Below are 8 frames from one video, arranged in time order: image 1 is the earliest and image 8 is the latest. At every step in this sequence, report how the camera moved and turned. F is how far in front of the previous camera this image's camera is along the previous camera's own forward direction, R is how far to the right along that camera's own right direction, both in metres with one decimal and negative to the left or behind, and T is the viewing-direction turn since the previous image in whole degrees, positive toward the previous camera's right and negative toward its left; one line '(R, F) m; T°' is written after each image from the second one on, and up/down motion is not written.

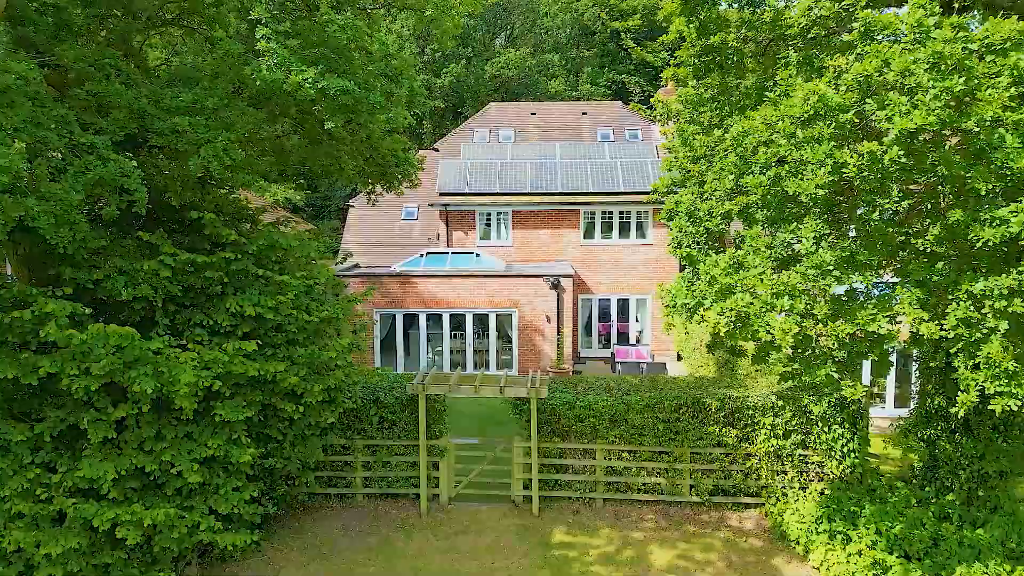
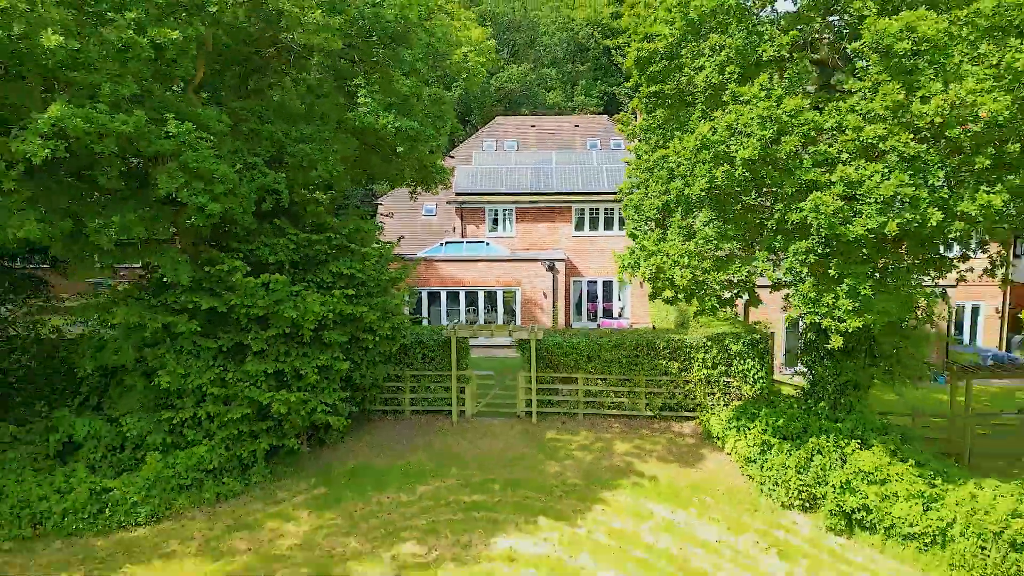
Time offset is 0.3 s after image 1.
(+0.2, -3.2) m; -2°
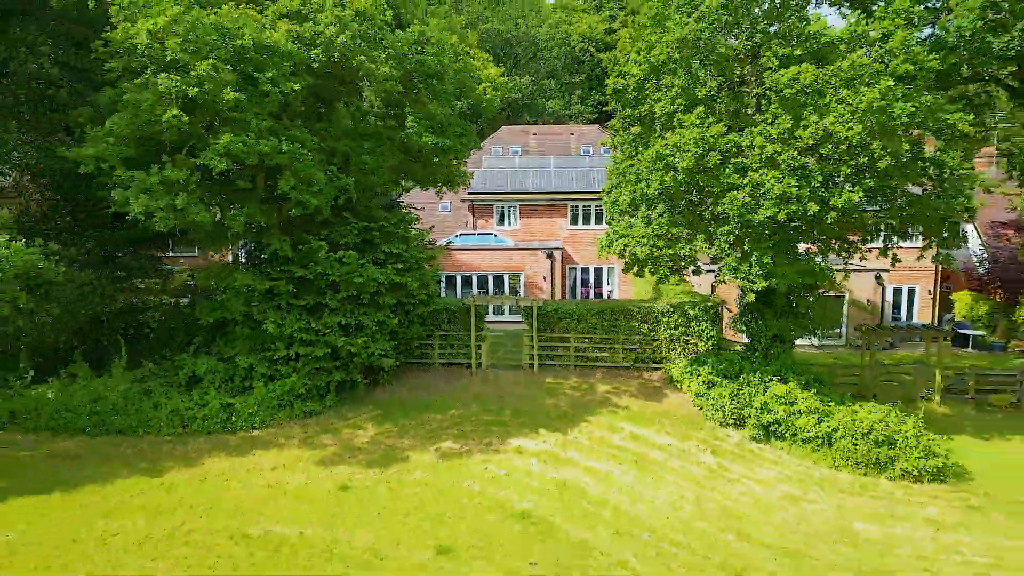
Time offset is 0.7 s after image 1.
(-0.2, -3.1) m; 0°
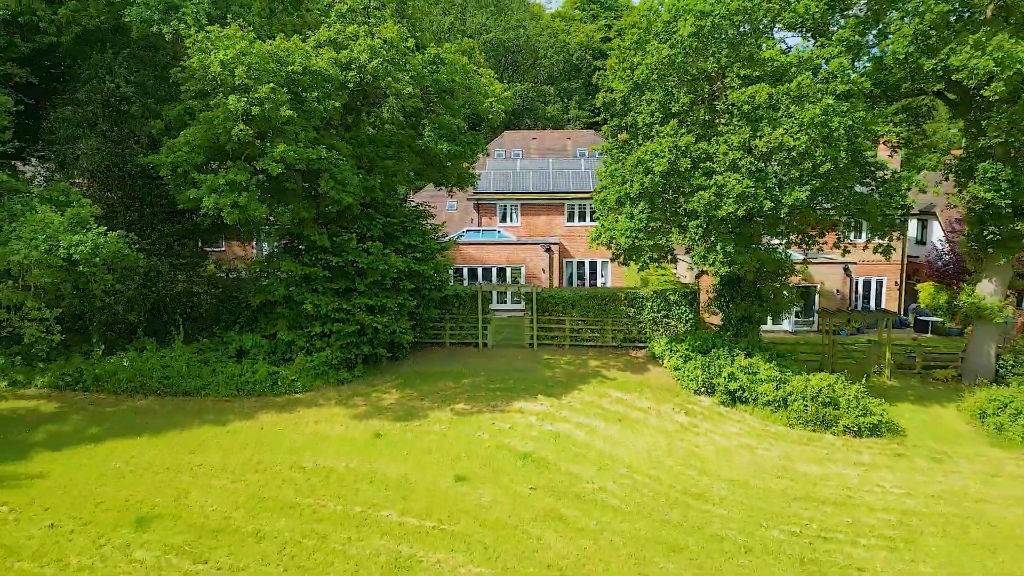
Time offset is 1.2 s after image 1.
(-0.1, -1.9) m; 0°
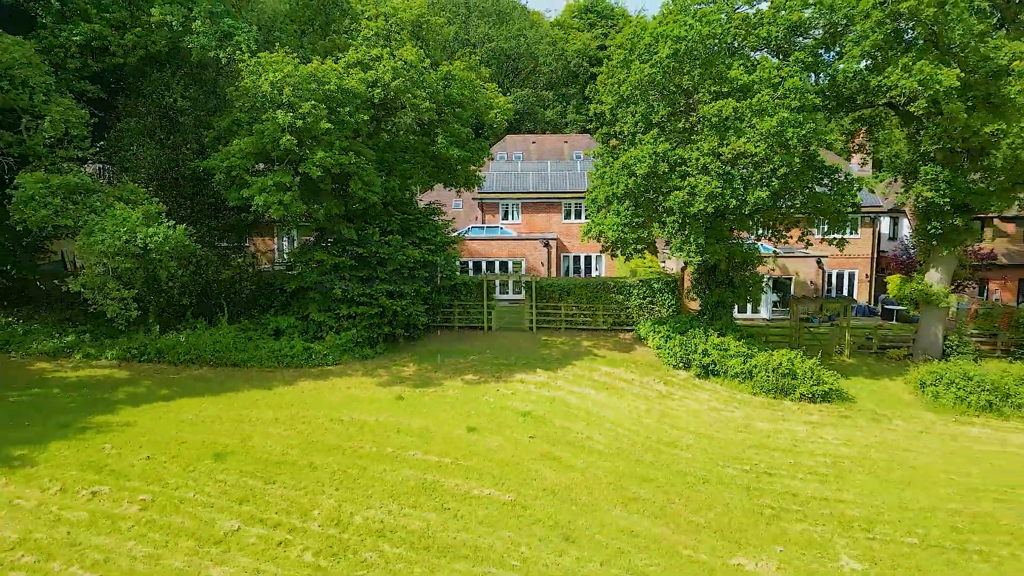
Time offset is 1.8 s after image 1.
(-0.1, -2.0) m; 0°
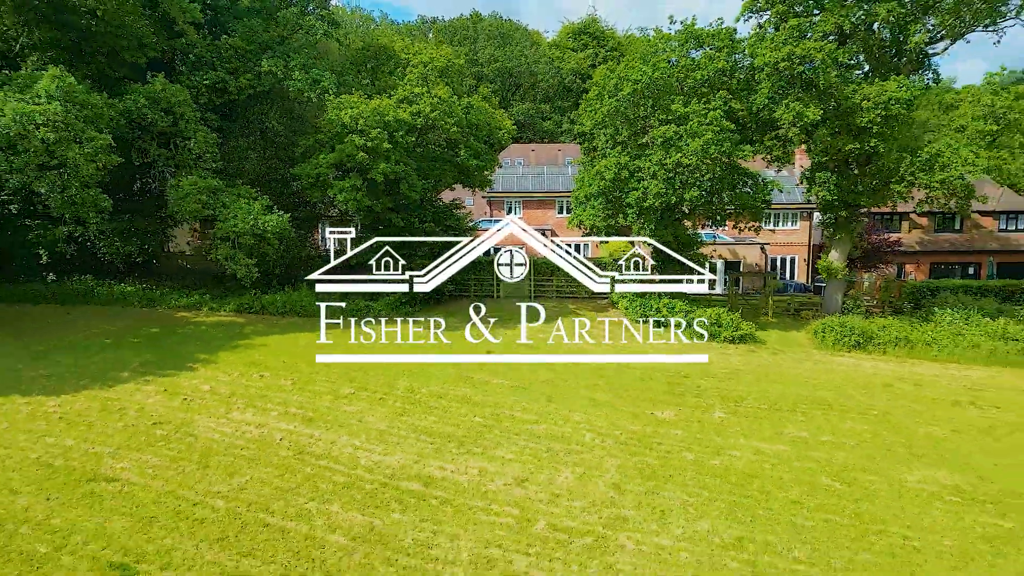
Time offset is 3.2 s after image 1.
(-0.1, -5.6) m; 0°
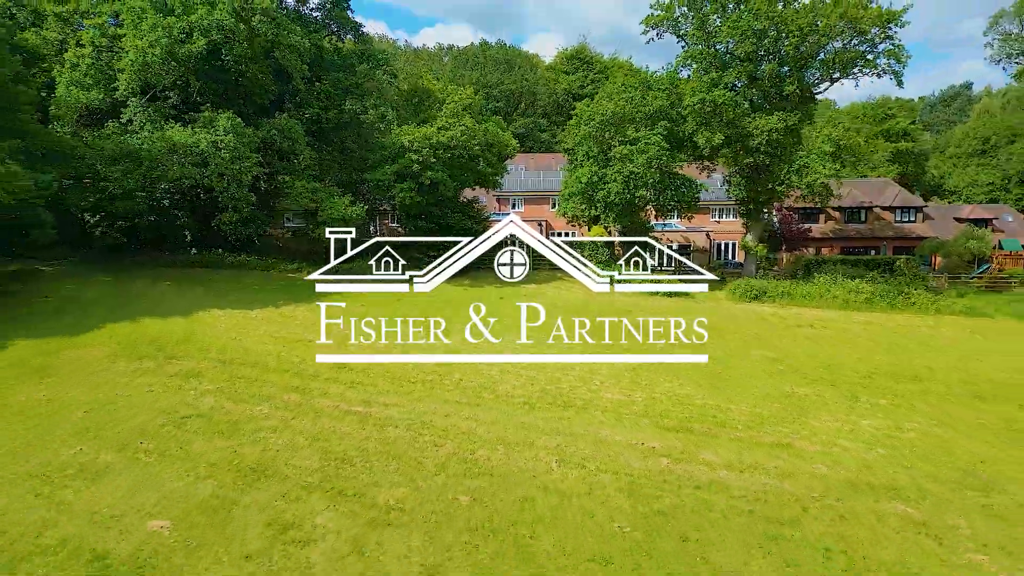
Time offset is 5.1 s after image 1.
(-0.2, -8.9) m; 0°
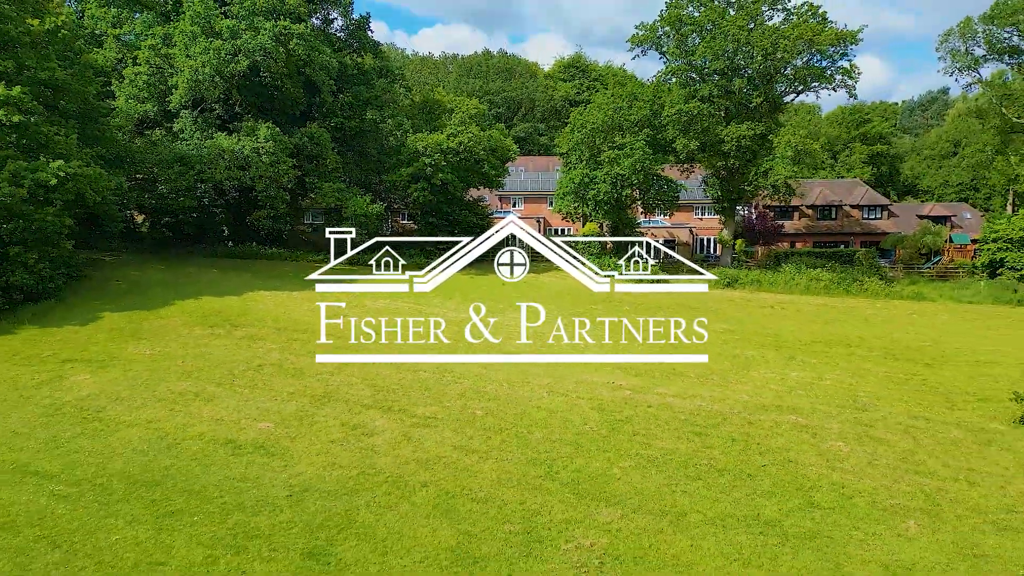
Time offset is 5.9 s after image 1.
(-0.1, -3.8) m; 0°
